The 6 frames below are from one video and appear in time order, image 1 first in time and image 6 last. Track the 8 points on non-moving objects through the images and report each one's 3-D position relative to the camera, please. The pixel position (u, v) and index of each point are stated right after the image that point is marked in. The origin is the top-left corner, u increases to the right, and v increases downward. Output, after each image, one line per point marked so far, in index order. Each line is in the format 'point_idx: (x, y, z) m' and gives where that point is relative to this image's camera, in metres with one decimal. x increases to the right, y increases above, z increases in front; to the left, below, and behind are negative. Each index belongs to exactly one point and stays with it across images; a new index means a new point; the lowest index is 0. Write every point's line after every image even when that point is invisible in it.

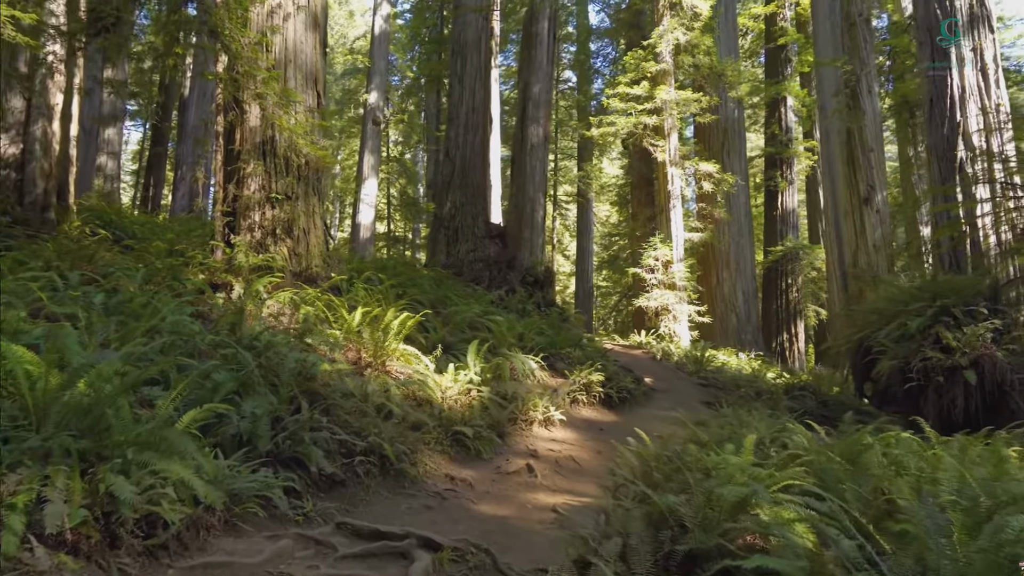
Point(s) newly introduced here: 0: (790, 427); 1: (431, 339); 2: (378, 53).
0: (+2.0, -1.0, +4.6) m
1: (-0.7, -0.5, +5.6) m
2: (-3.7, +6.3, +17.2) m
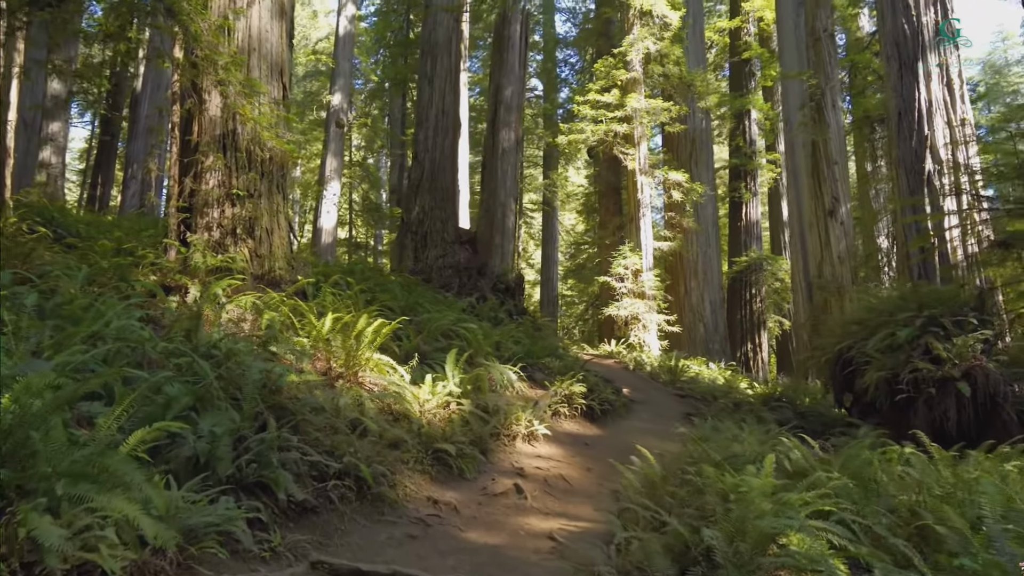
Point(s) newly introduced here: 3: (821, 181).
0: (+1.9, -1.1, +4.4) m
1: (-0.9, -0.5, +5.3) m
2: (-4.5, +6.2, +16.8) m
3: (+5.2, +1.8, +11.0) m
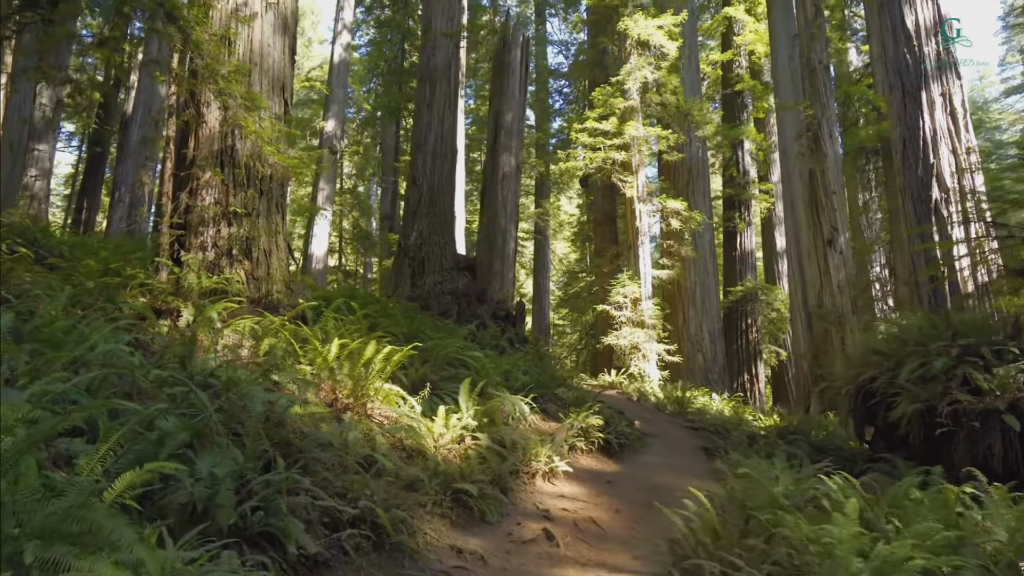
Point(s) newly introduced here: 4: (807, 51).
0: (+2.0, -1.3, +4.1) m
1: (-0.8, -0.7, +4.9) m
2: (-4.6, +5.4, +16.6) m
3: (+5.2, +1.3, +10.9) m
4: (+5.2, +4.2, +11.3) m
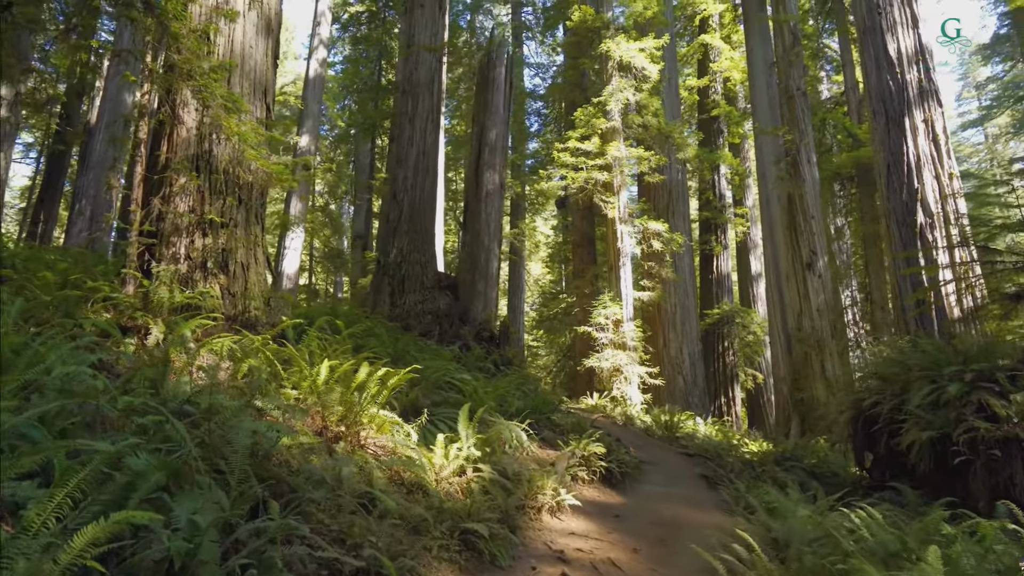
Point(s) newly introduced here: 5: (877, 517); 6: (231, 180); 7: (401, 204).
0: (+2.1, -1.4, +3.8) m
1: (-0.8, -0.8, +4.5) m
2: (-5.1, +5.0, +16.3) m
3: (+5.0, +0.9, +10.9) m
4: (+5.0, +3.8, +11.4) m
5: (+2.2, -1.4, +3.9) m
6: (-2.2, +0.9, +5.0) m
7: (-1.8, +1.4, +10.3) m
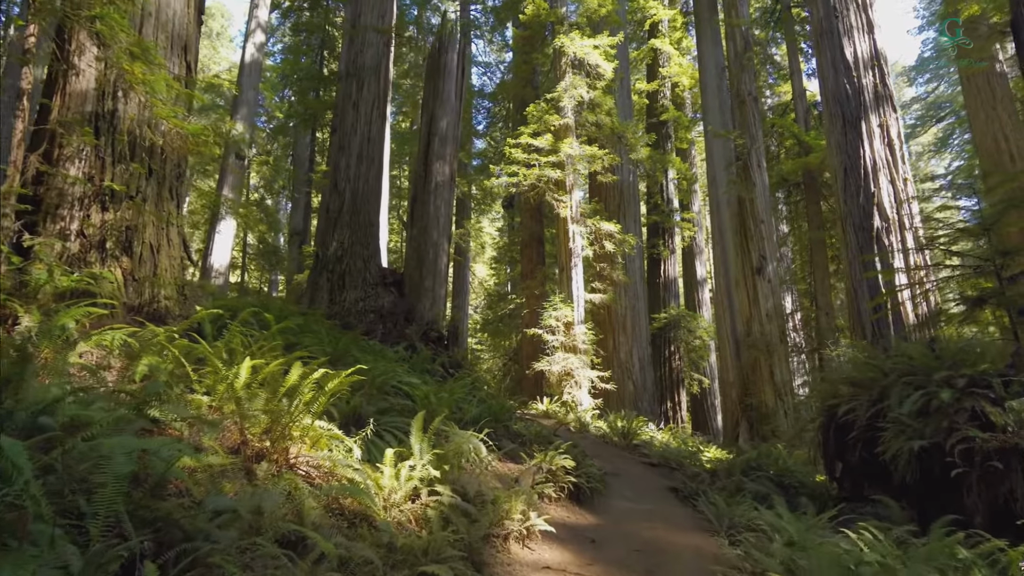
0: (+1.9, -1.3, +3.4) m
1: (-1.0, -0.7, +3.9) m
2: (-6.3, +5.1, +15.2) m
3: (+4.1, +0.9, +10.7) m
4: (+4.1, +3.7, +11.2) m
5: (+2.0, -1.4, +3.5) m
6: (-2.5, +1.0, +4.2) m
7: (-2.5, +1.4, +9.5) m
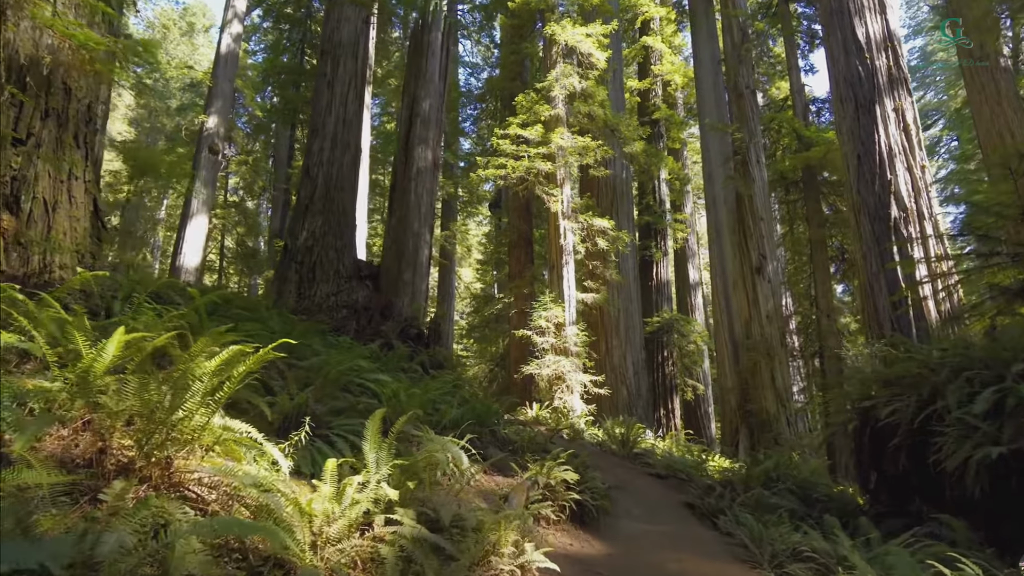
0: (+1.8, -1.2, +2.6) m
1: (-1.1, -0.6, +3.0) m
2: (-6.6, +5.1, +14.2) m
3: (+3.9, +0.9, +10.0) m
4: (+3.9, +3.8, +10.5) m
5: (+2.0, -1.2, +2.7) m
6: (-2.6, +1.1, +3.3) m
7: (-2.7, +1.5, +8.6) m
